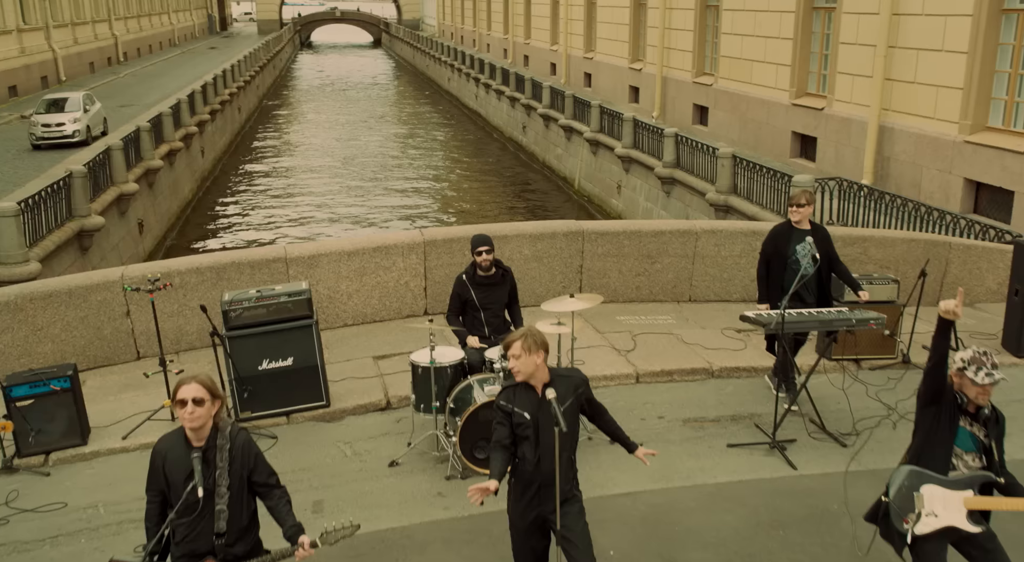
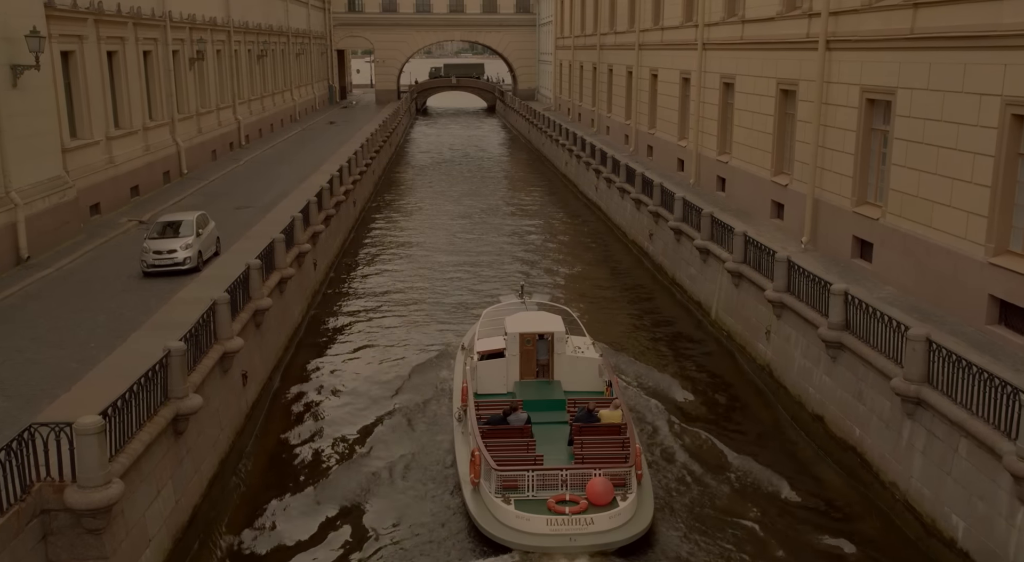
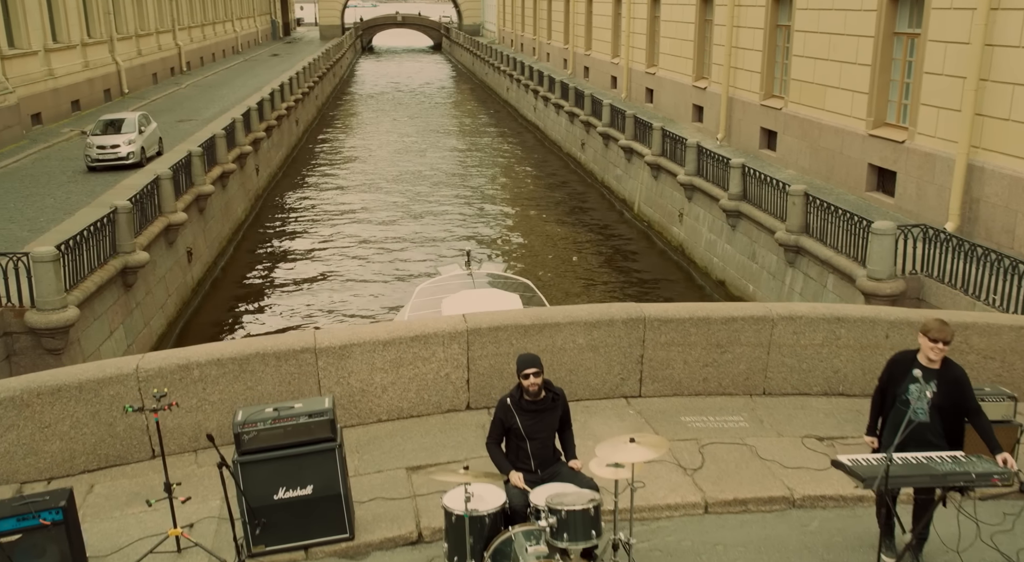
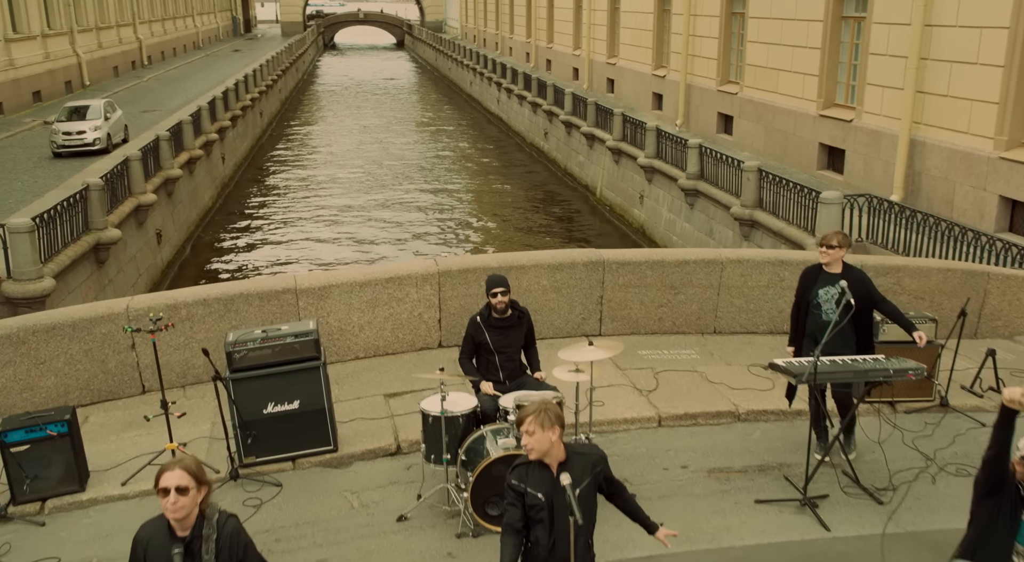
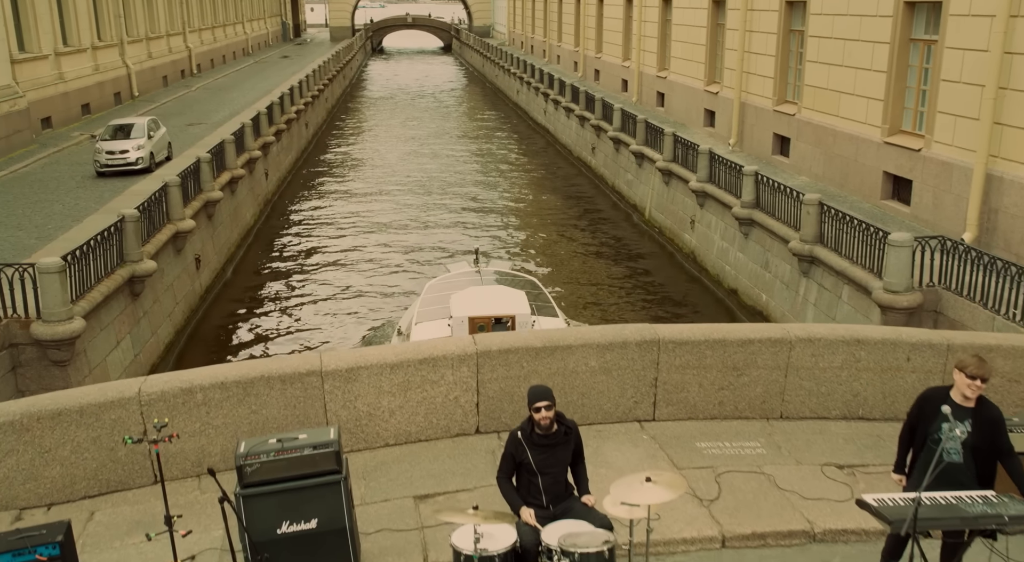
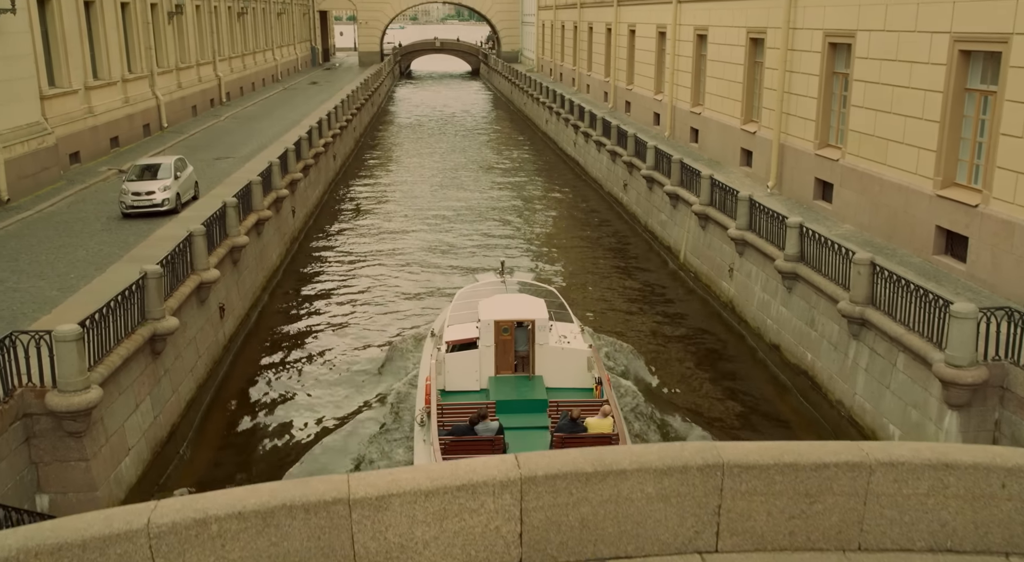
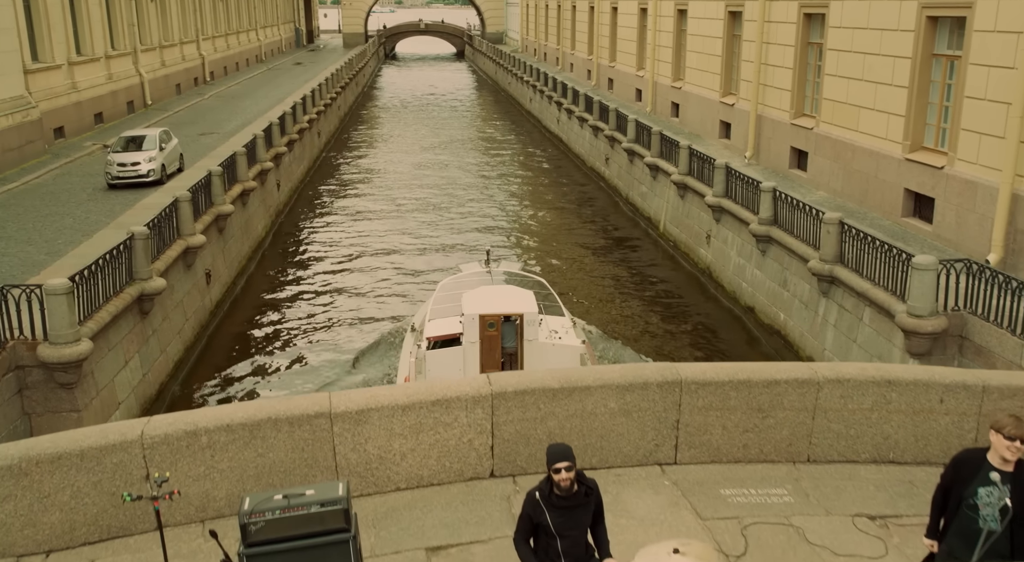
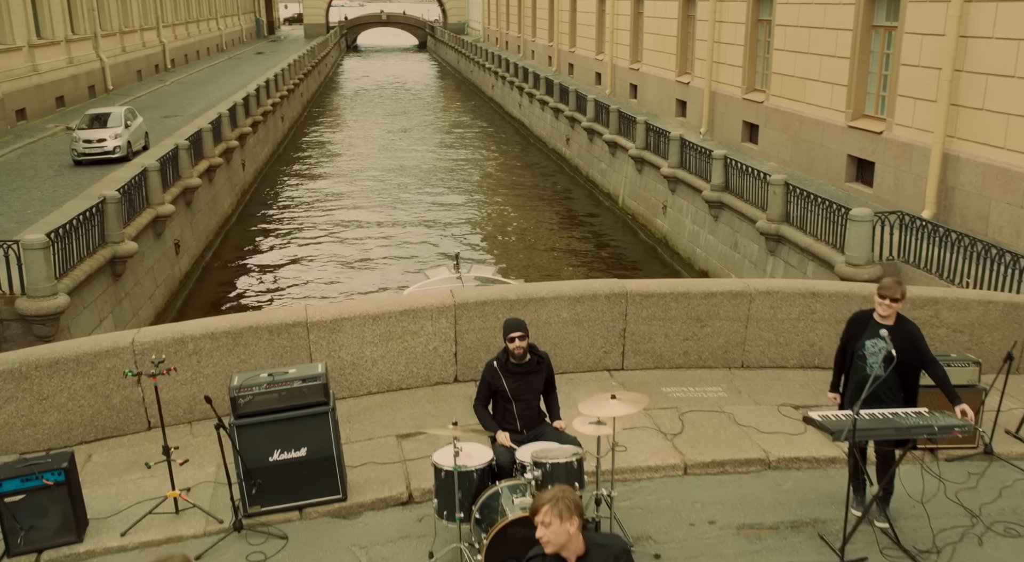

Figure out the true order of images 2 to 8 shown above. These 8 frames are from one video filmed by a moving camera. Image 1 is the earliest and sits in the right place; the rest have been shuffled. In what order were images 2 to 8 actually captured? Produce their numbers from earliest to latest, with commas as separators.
4, 8, 3, 5, 7, 6, 2
